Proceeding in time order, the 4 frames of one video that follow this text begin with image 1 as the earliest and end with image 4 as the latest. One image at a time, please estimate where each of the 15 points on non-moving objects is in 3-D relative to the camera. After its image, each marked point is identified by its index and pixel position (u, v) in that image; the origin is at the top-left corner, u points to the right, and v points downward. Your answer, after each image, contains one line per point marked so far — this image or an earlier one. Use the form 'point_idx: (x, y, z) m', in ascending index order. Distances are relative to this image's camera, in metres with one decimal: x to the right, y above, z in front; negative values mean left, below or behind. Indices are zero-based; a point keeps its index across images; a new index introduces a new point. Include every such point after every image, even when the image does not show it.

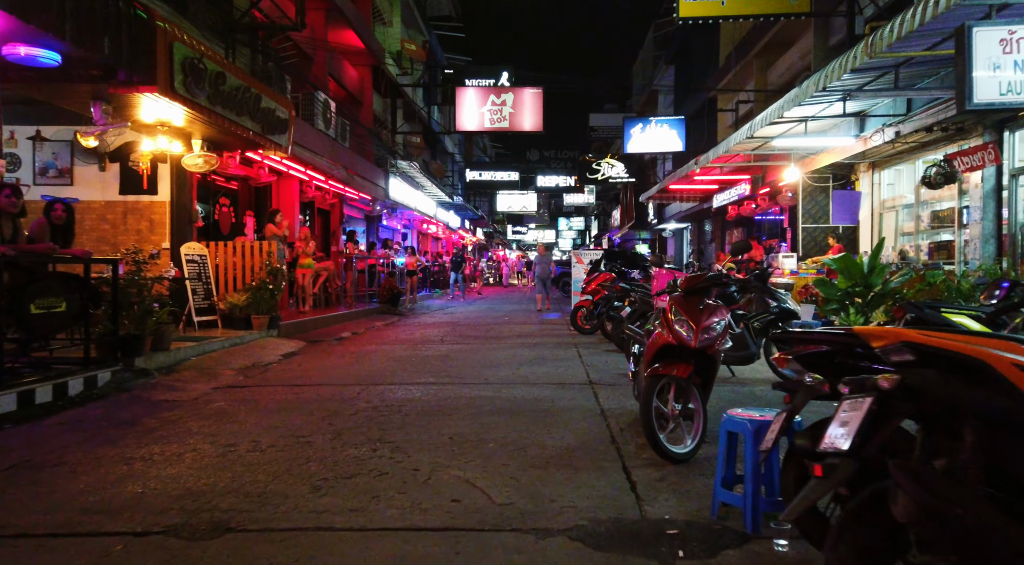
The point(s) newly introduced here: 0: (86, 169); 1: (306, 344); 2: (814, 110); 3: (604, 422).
0: (-6.4, +1.7, +10.9) m
1: (-3.2, -0.9, +11.1) m
2: (+4.6, +2.6, +10.9) m
3: (+0.7, -1.1, +5.5) m
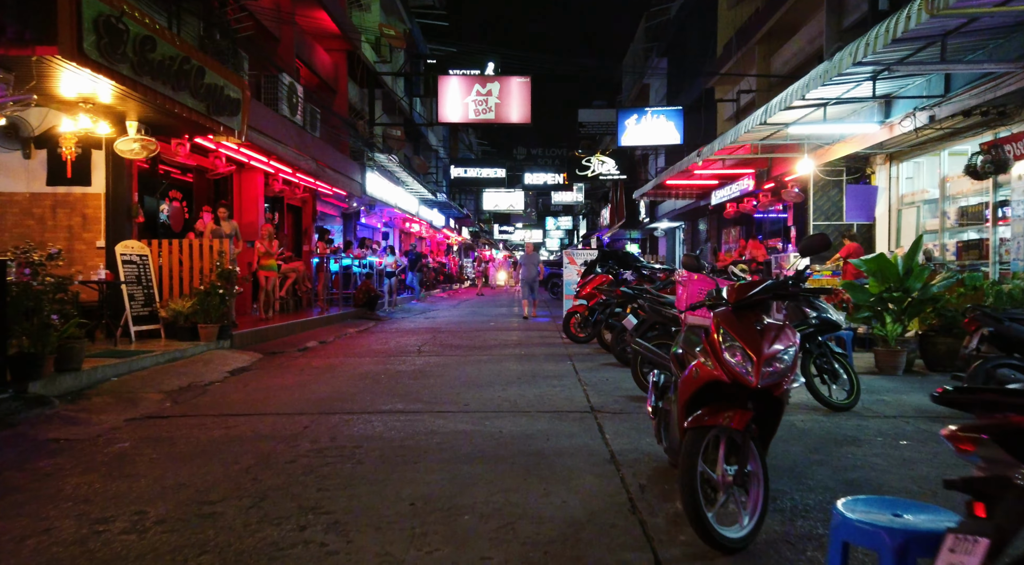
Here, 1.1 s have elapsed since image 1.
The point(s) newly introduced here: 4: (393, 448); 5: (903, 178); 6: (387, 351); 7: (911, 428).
0: (-6.6, +1.7, +9.5) m
1: (-3.4, -1.0, +9.7) m
2: (+4.4, +2.6, +9.7) m
3: (+0.6, -1.1, +4.1) m
4: (-0.8, -1.1, +4.9) m
5: (+7.1, +1.9, +13.1) m
6: (-1.8, -1.0, +10.7) m
7: (+3.0, -1.1, +5.4) m
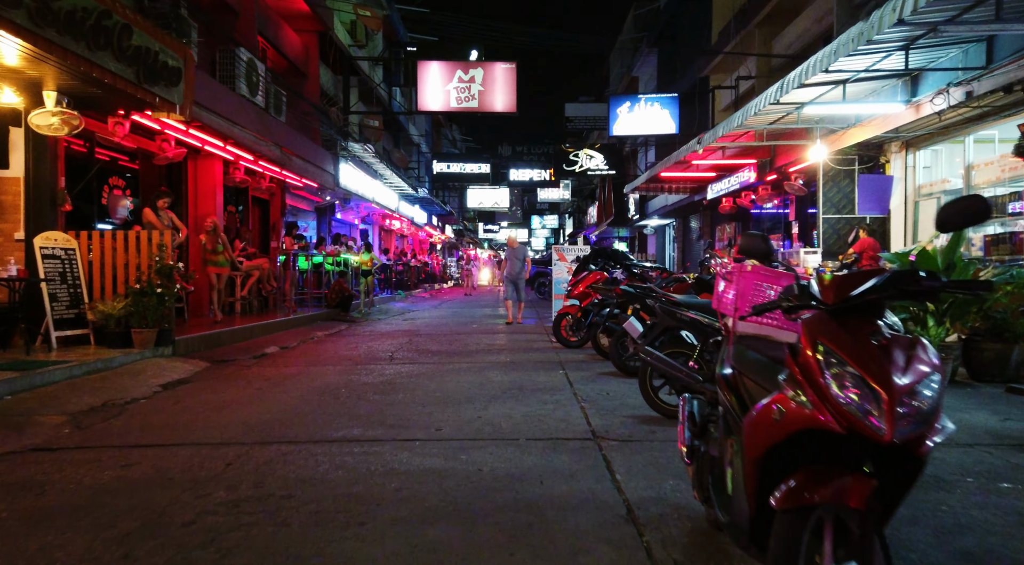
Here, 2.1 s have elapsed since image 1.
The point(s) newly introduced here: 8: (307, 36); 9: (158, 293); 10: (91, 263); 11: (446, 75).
0: (-6.8, +1.7, +8.1) m
1: (-3.5, -1.0, +8.4) m
2: (+4.2, +2.6, +8.5) m
3: (+0.5, -1.1, +3.0) m
4: (-0.9, -1.1, +3.6) m
5: (+6.8, +1.9, +12.0) m
6: (-2.1, -1.0, +9.4) m
7: (+2.9, -1.1, +4.3) m
8: (-4.8, +5.8, +17.1) m
9: (-4.1, -0.1, +8.4) m
10: (-5.1, +0.2, +8.8) m
11: (-1.8, +5.5, +19.1) m
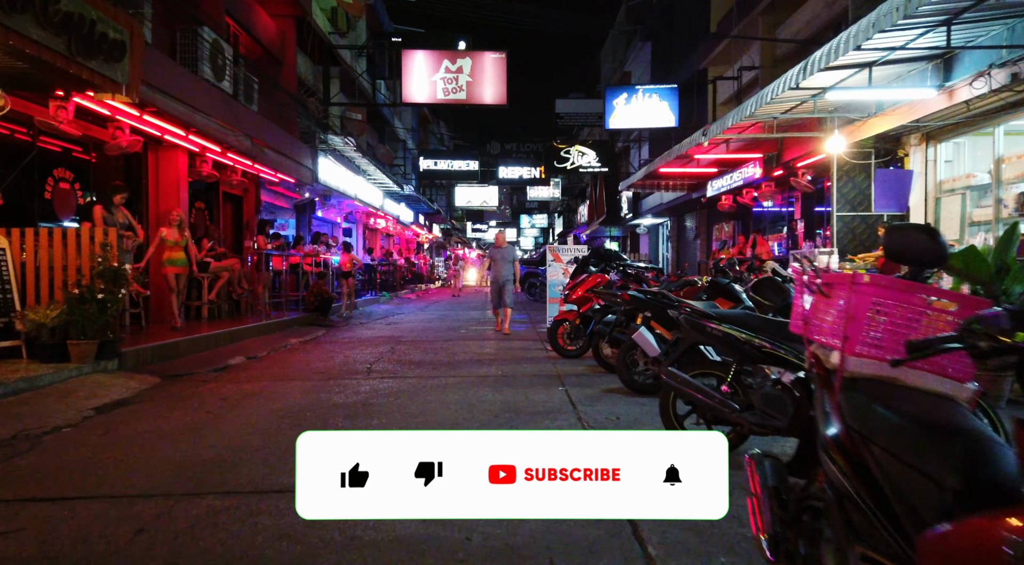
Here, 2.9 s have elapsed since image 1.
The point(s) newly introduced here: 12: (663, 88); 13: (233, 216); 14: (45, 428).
0: (-6.9, +1.6, +7.0) m
1: (-3.6, -1.0, +7.4) m
2: (+4.1, +2.5, +7.6) m
3: (+0.5, -1.1, +2.0) m
4: (-0.9, -1.1, +2.7) m
5: (+6.7, +1.9, +11.1) m
6: (-2.1, -1.0, +8.4) m
7: (+2.9, -1.1, +3.4) m
8: (-5.1, +5.8, +16.0) m
9: (-4.2, -0.2, +7.3) m
10: (-5.2, +0.2, +7.7) m
11: (-2.0, +5.5, +18.1) m
12: (+3.5, +4.5, +17.0) m
13: (-5.9, +1.4, +15.1) m
14: (-3.4, -1.1, +5.3) m
